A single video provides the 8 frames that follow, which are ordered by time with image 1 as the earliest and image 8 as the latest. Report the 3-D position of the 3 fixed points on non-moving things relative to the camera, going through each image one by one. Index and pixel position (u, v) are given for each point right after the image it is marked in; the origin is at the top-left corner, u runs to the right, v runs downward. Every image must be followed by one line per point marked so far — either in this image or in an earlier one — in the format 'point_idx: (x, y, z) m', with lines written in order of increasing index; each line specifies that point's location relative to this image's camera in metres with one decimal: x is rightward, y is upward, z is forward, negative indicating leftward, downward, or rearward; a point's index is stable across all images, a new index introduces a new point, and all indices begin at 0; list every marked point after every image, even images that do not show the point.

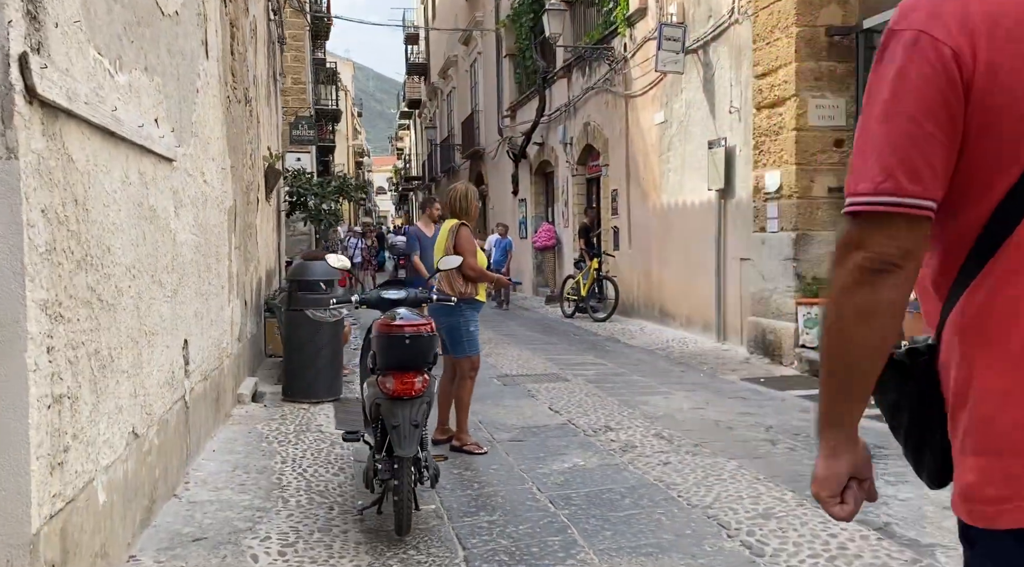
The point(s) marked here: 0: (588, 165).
0: (+1.2, +1.9, +14.0) m
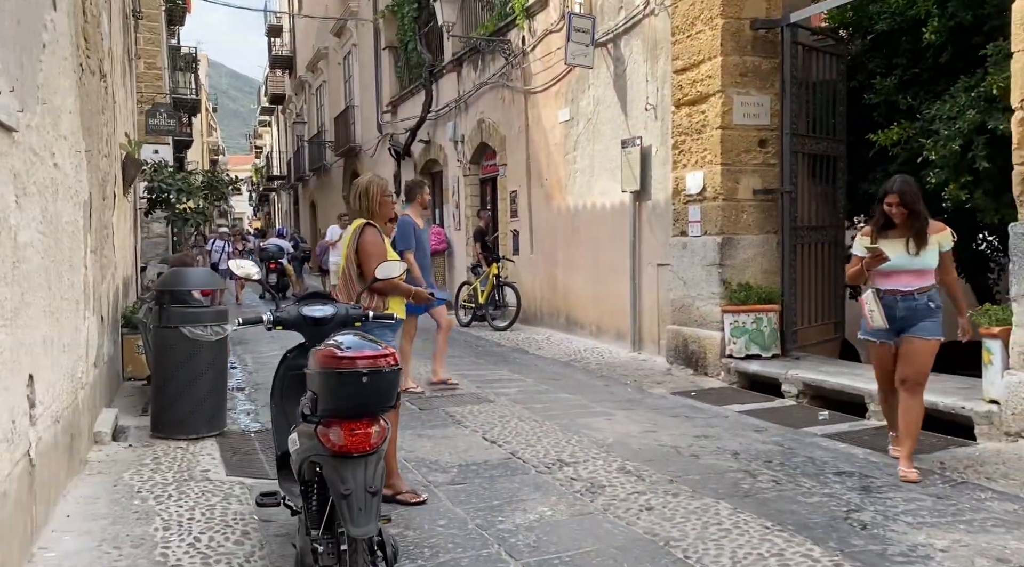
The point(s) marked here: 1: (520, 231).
0: (-0.5, +1.8, +13.2) m
1: (+0.1, +0.7, +11.8) m
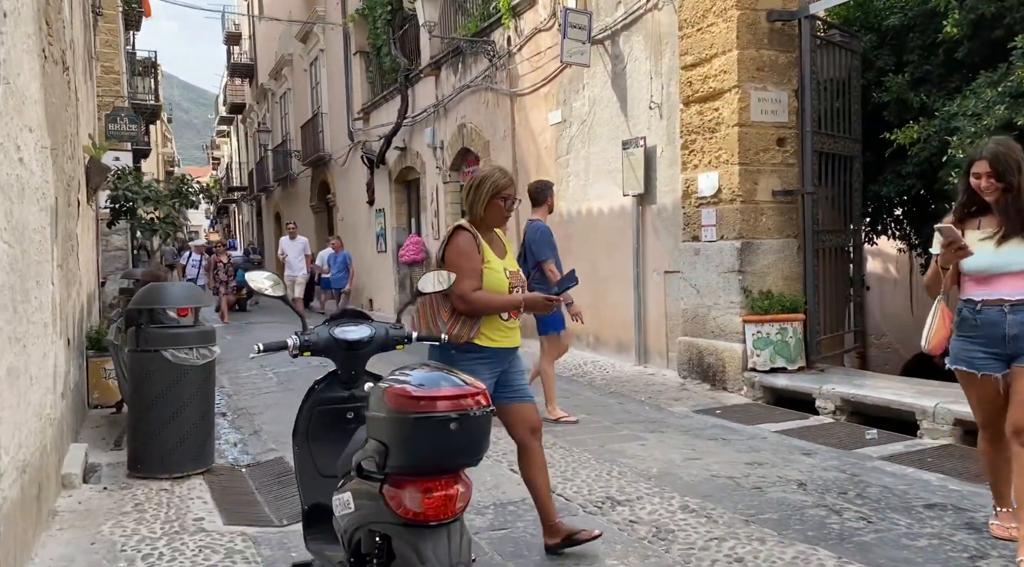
0: (-0.7, +1.6, +12.6) m
1: (0.0, +0.5, +11.2) m
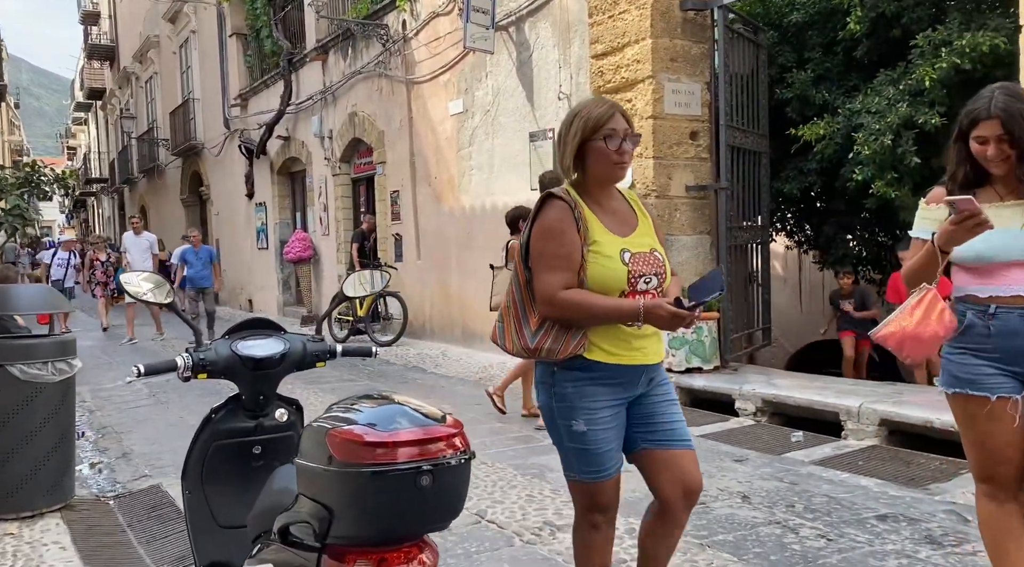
0: (-2.1, +1.6, +11.9) m
1: (-1.3, +0.6, +10.7) m
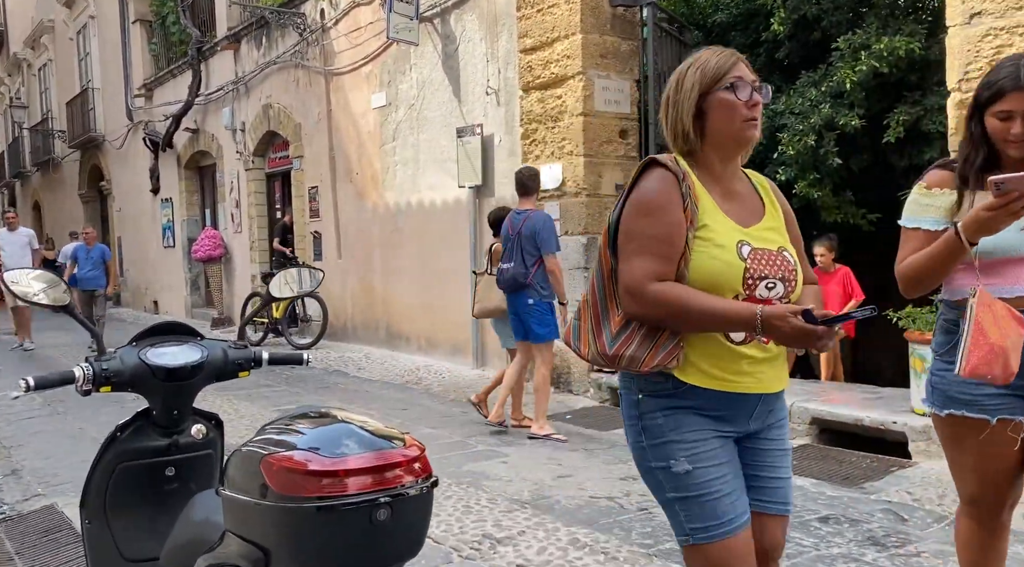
0: (-3.2, +1.6, +11.4) m
1: (-2.2, +0.6, +10.3) m
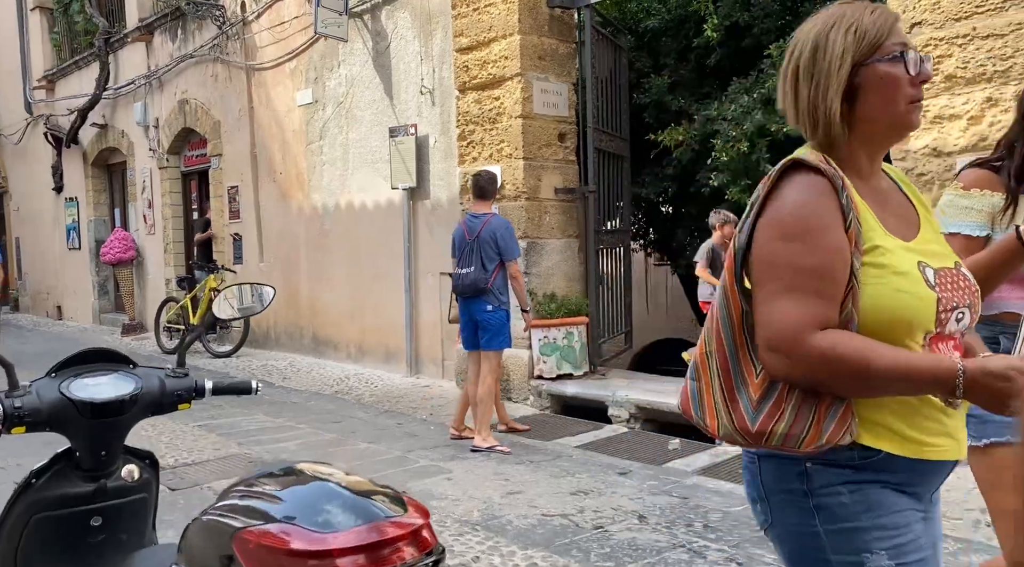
0: (-4.1, +1.6, +10.9) m
1: (-3.0, +0.5, +9.9) m
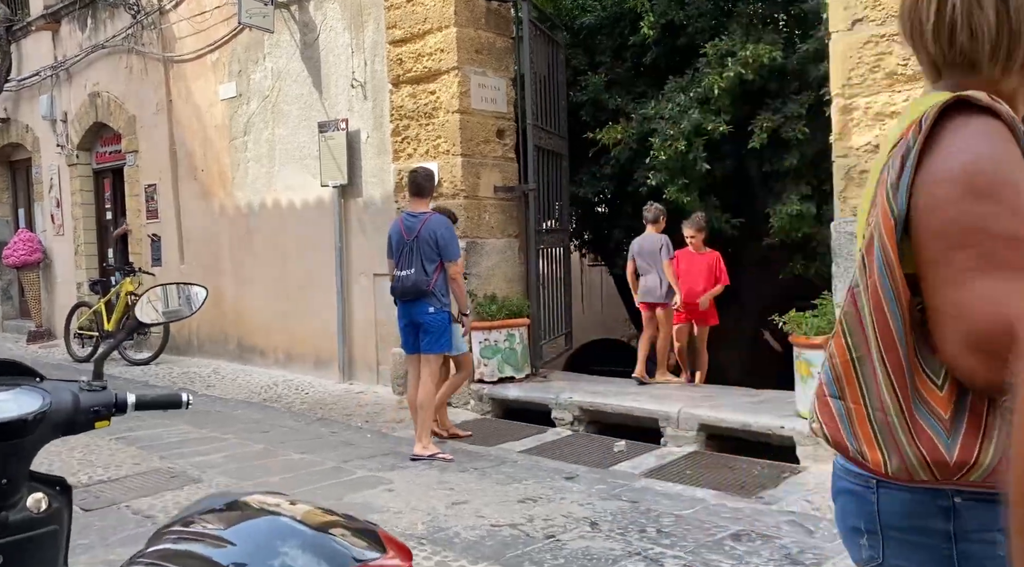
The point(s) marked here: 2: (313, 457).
0: (-4.9, +1.5, +10.3) m
1: (-3.7, +0.5, +9.4) m
2: (-1.2, -1.0, +5.3) m
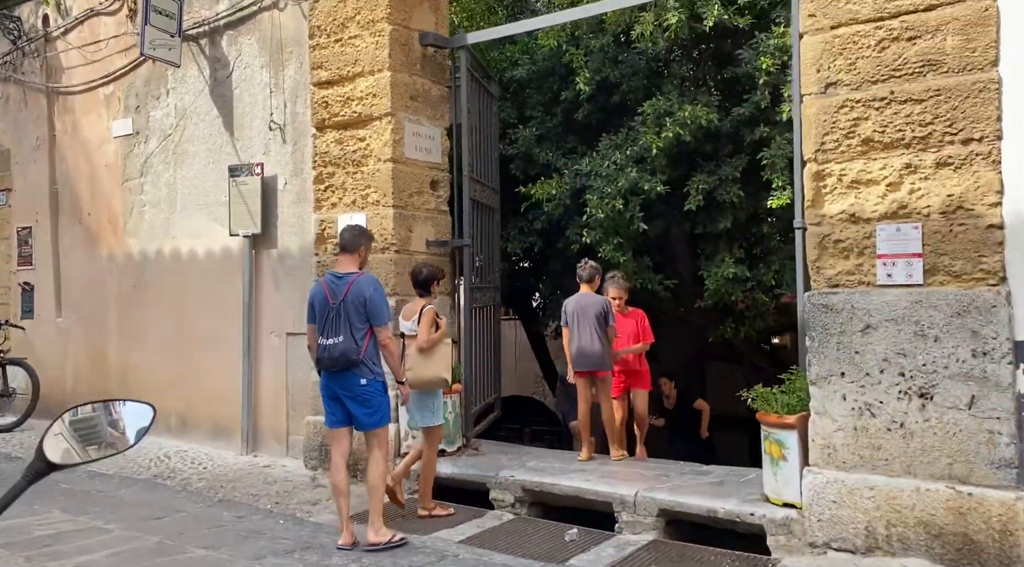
0: (-5.7, +1.0, +9.2) m
1: (-4.5, 0.0, +8.3) m
2: (-1.5, -1.4, +4.6) m
